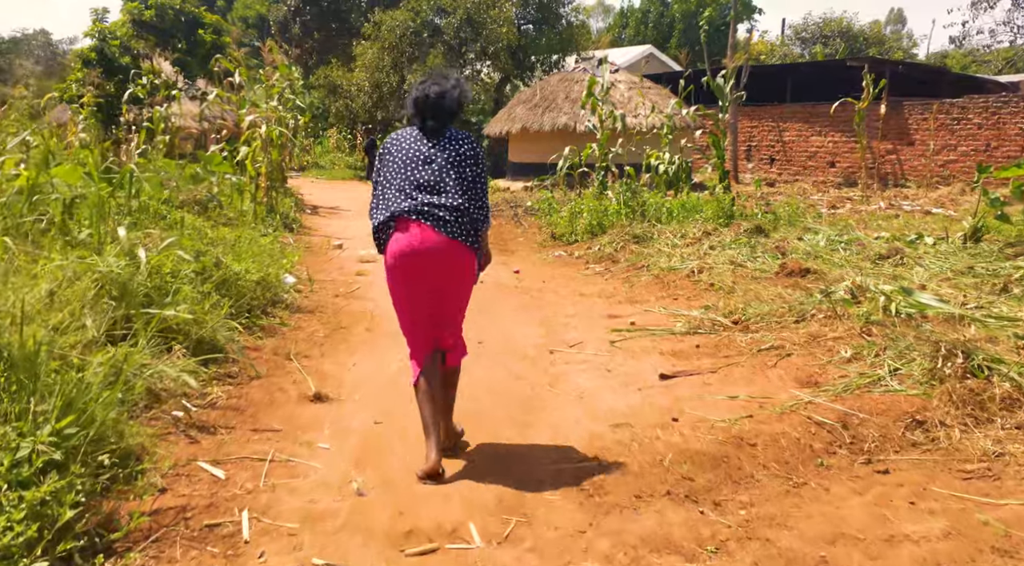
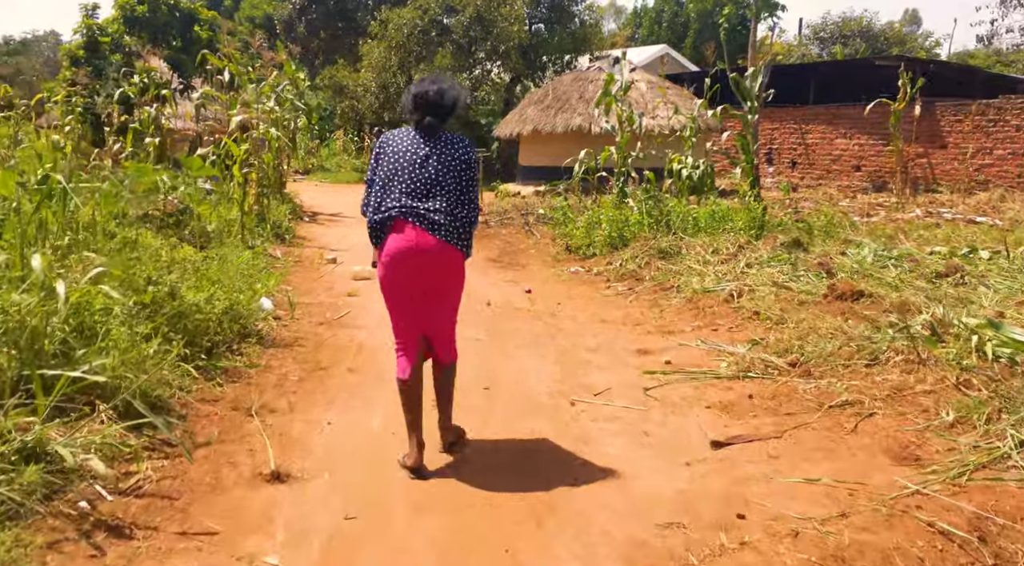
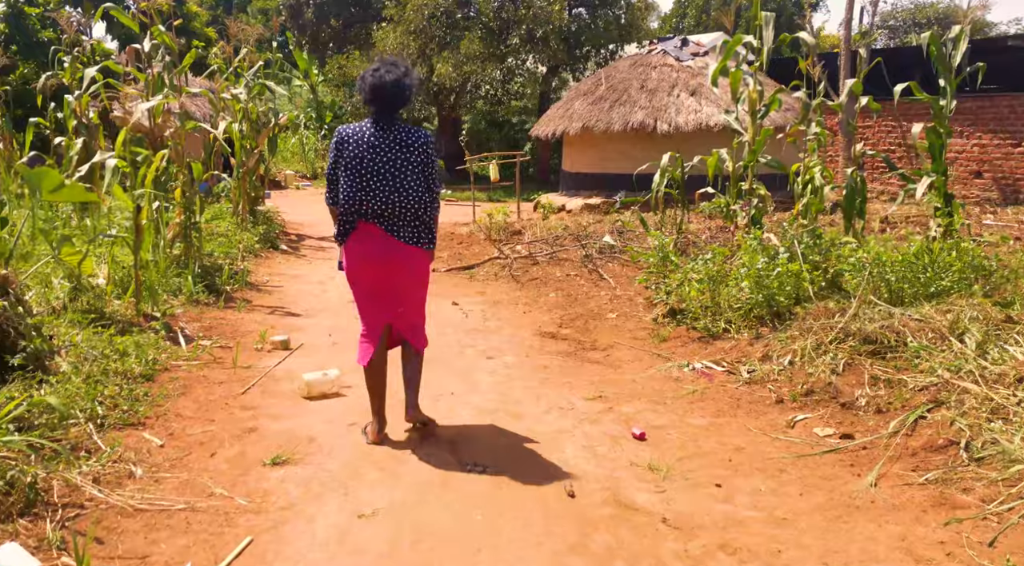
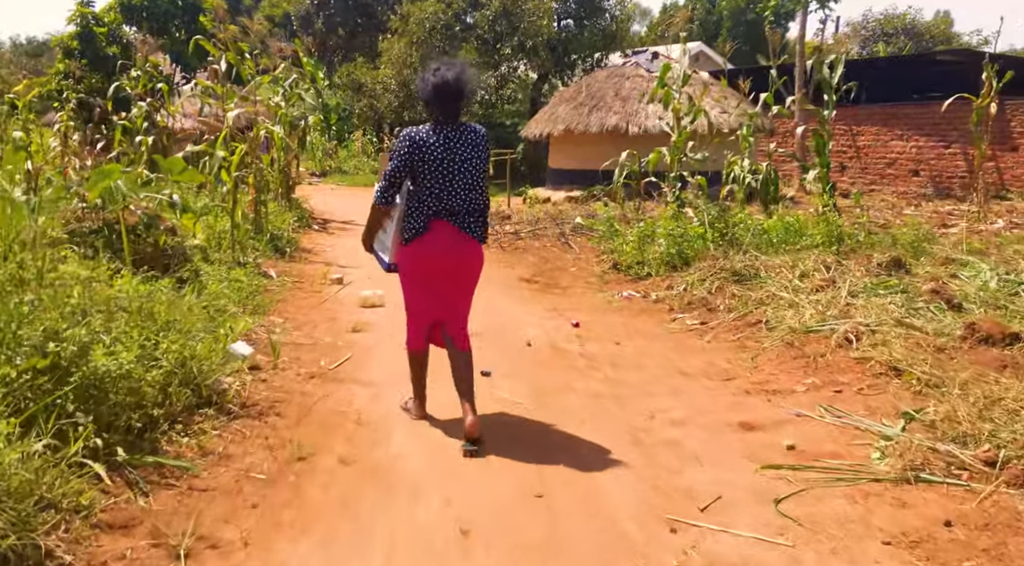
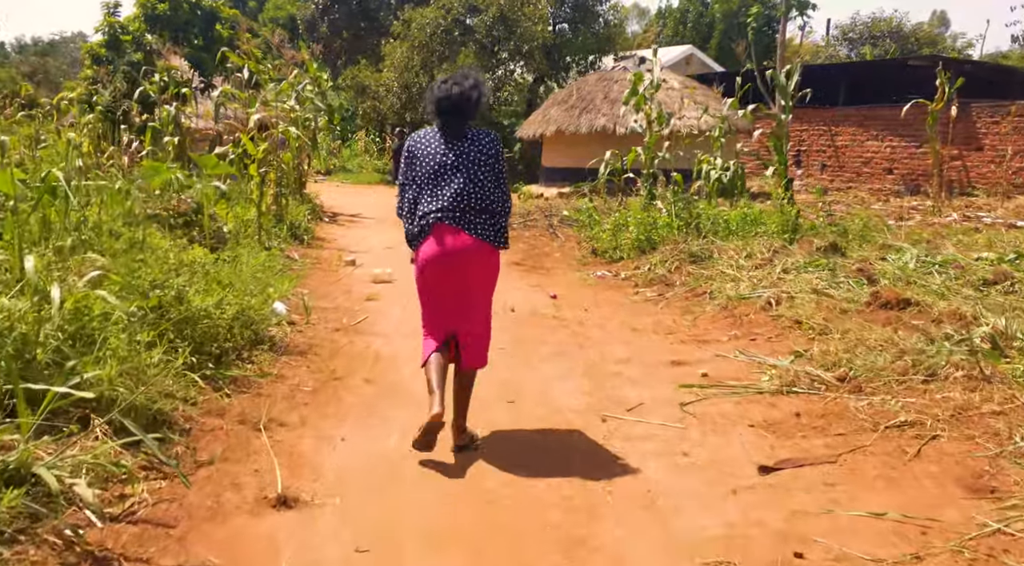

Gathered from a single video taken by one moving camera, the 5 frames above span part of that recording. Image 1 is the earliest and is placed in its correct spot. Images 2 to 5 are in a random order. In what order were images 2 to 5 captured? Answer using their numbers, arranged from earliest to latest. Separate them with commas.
2, 5, 4, 3
